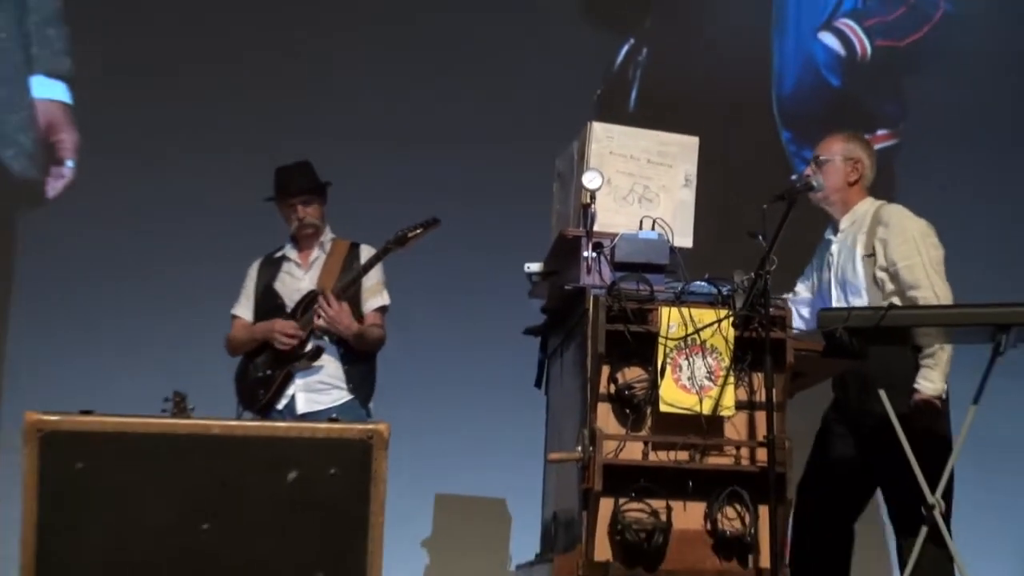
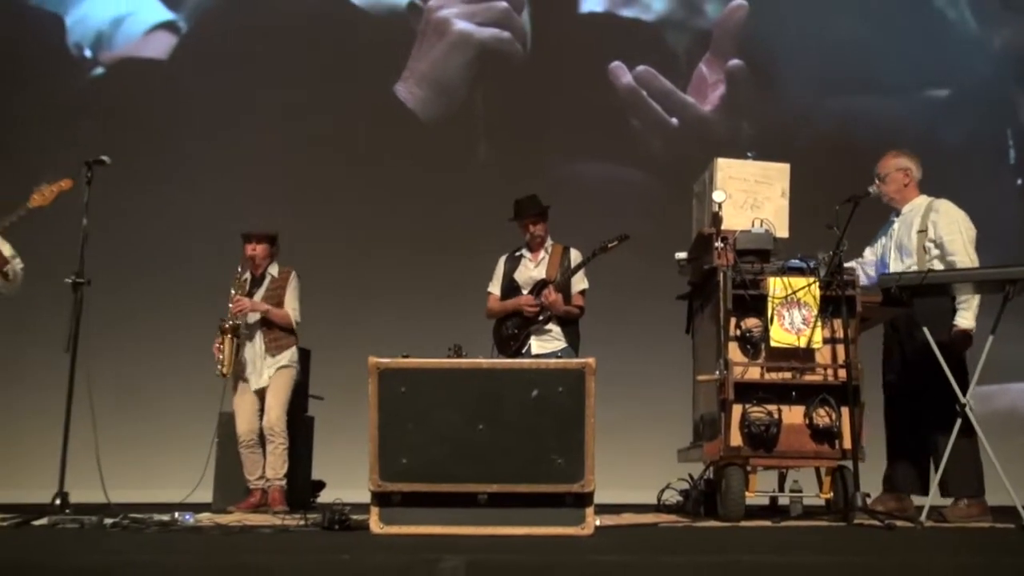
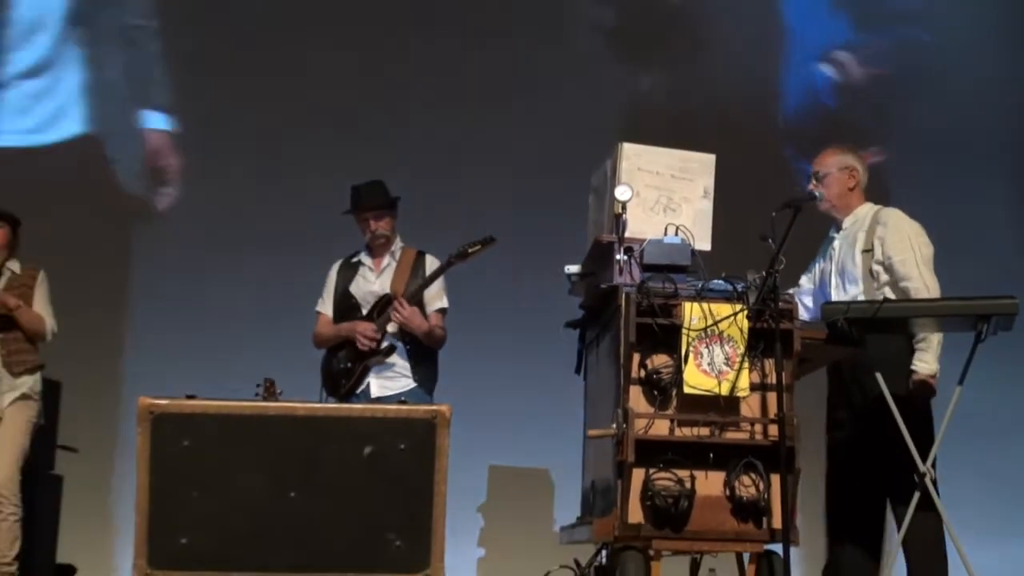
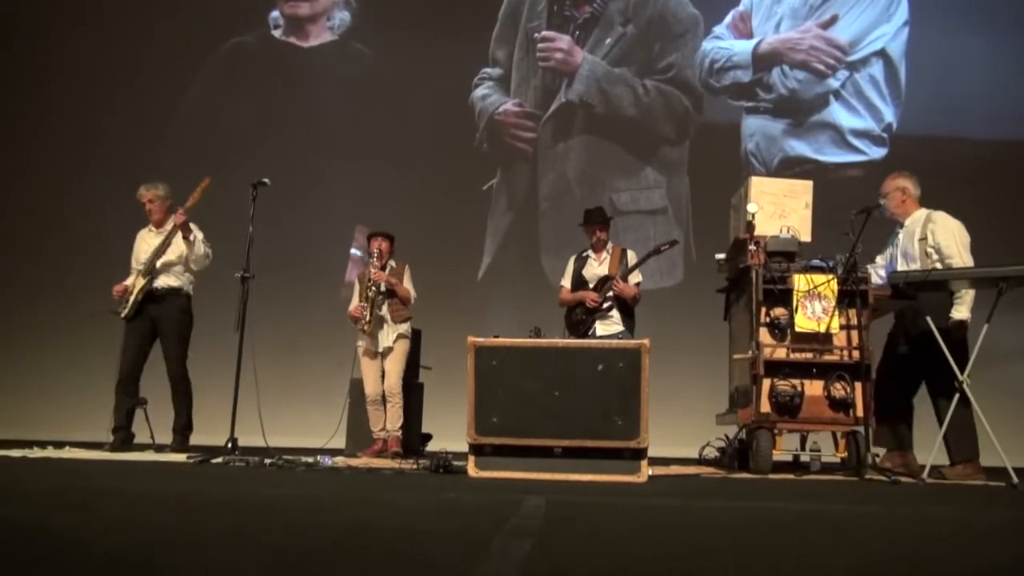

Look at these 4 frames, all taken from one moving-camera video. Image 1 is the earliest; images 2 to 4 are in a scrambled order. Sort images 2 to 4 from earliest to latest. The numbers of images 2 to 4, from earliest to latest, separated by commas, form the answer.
3, 2, 4
